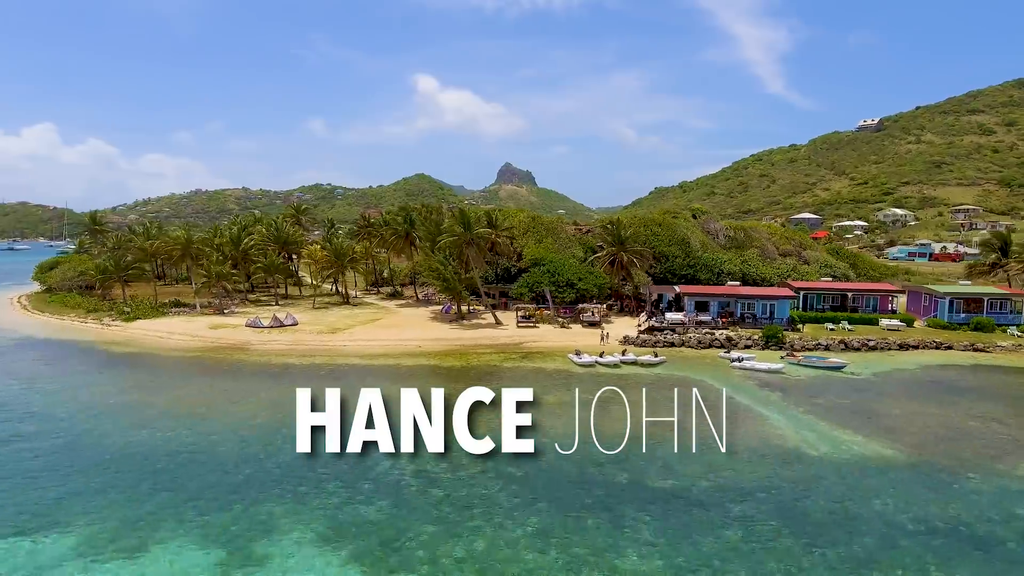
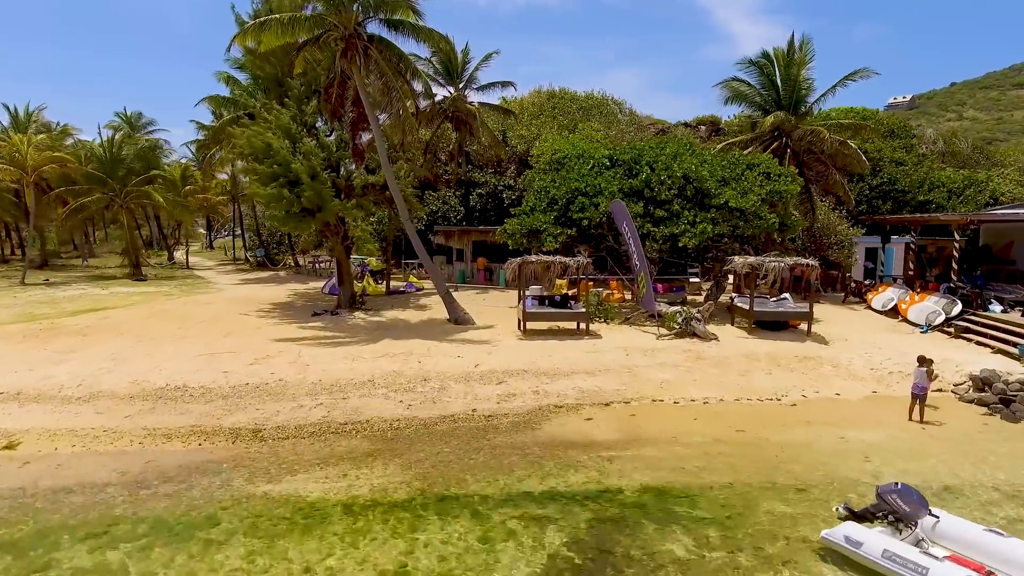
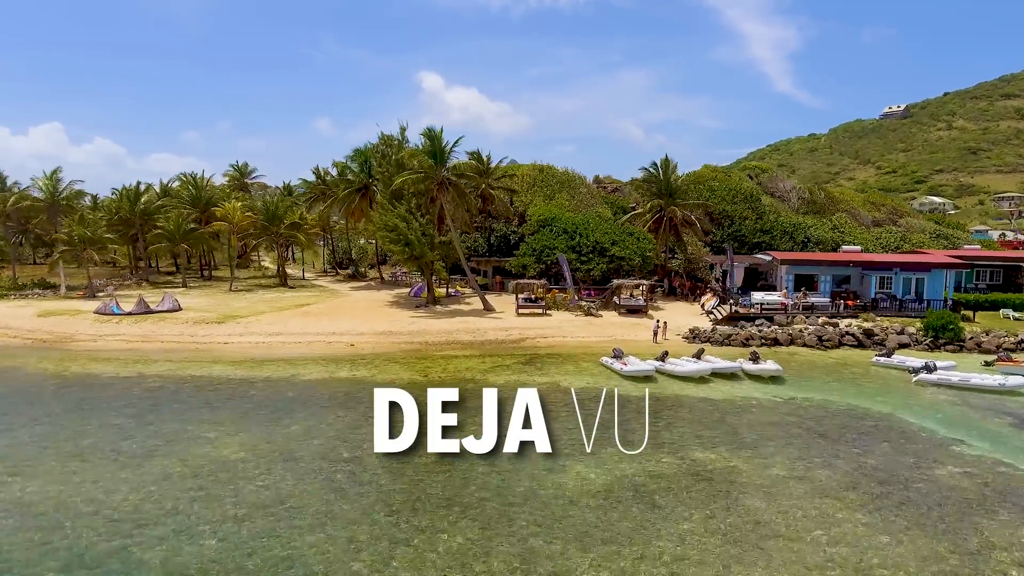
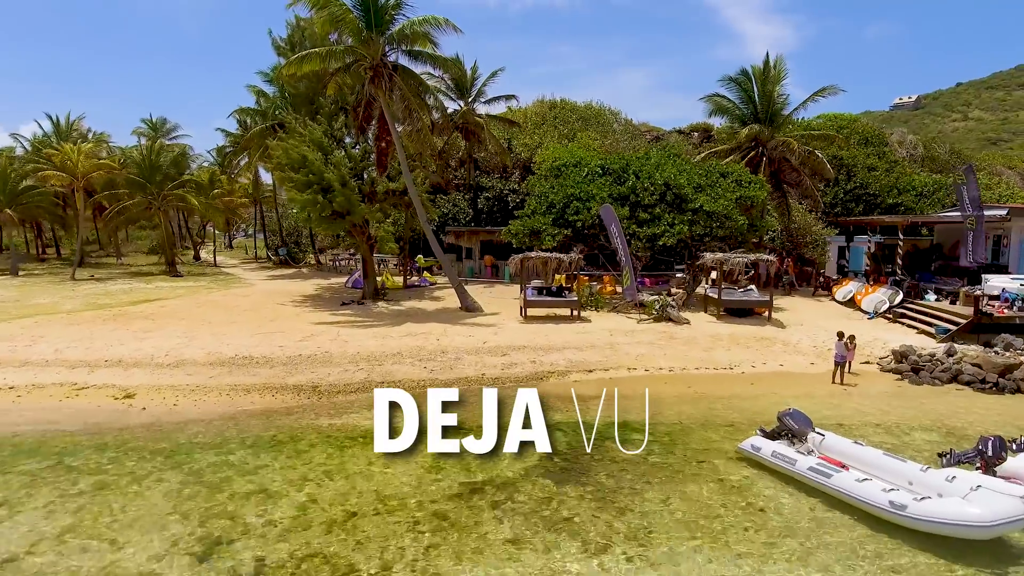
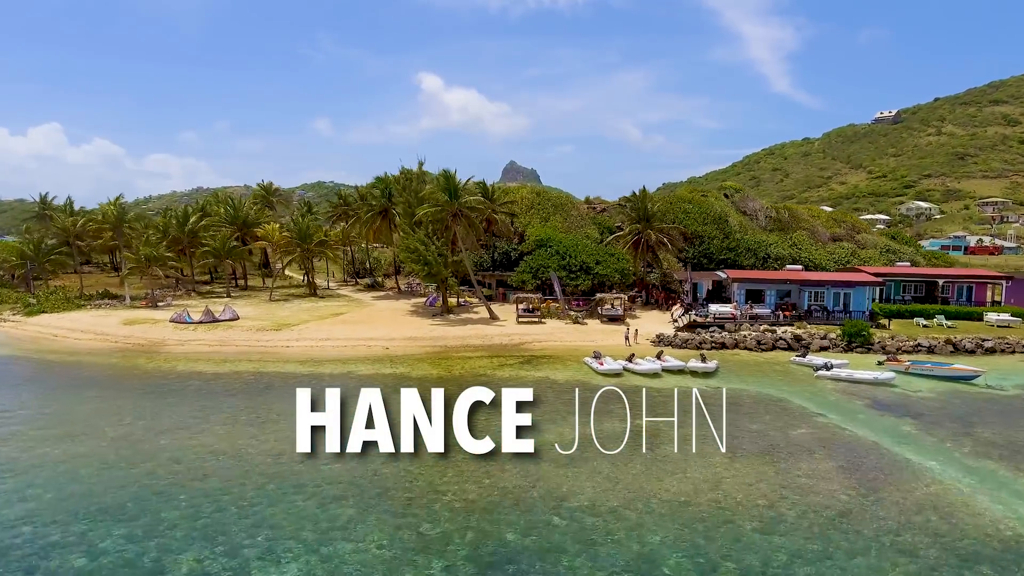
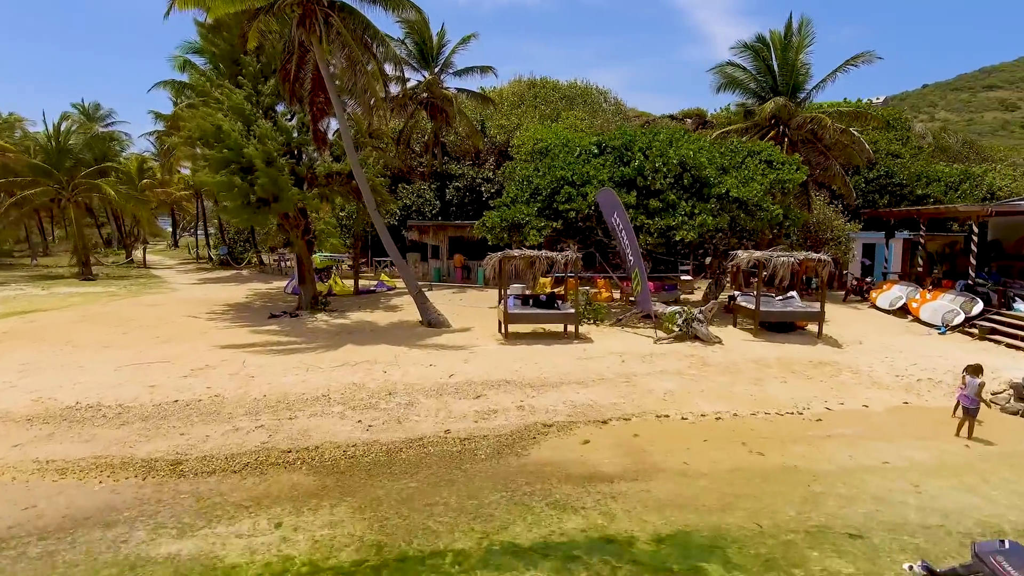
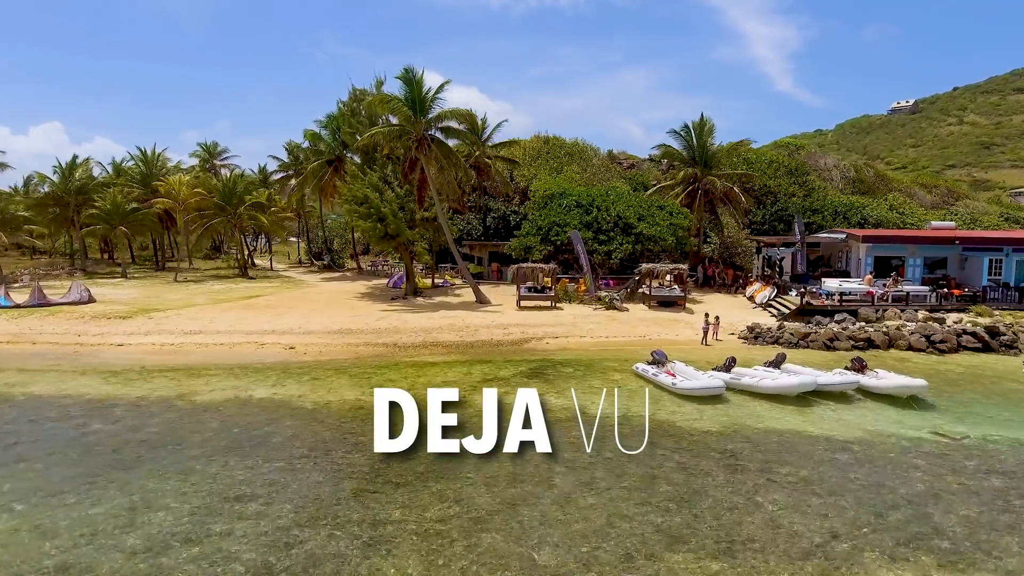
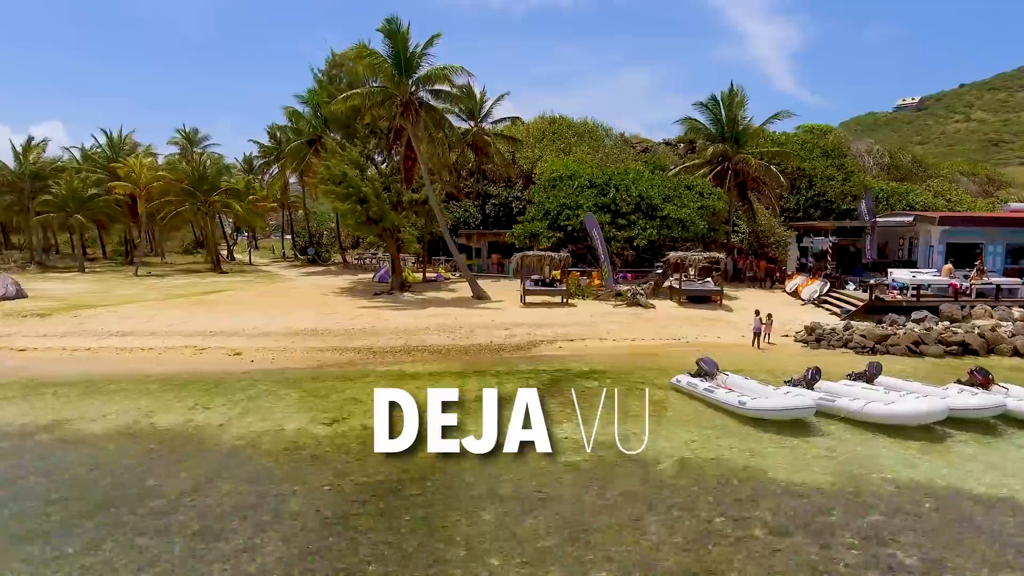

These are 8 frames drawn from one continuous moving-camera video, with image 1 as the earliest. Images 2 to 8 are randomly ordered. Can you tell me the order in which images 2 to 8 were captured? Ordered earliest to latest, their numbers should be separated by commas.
5, 3, 7, 8, 4, 2, 6
